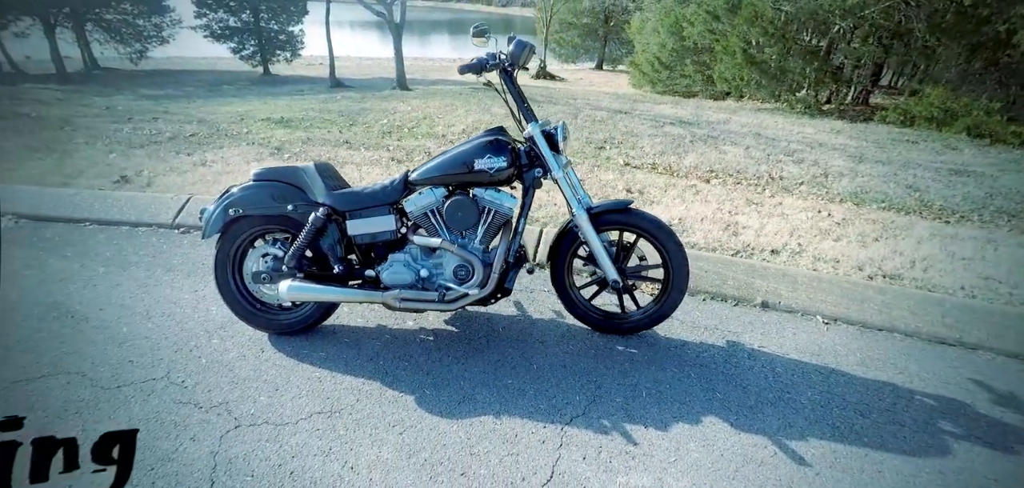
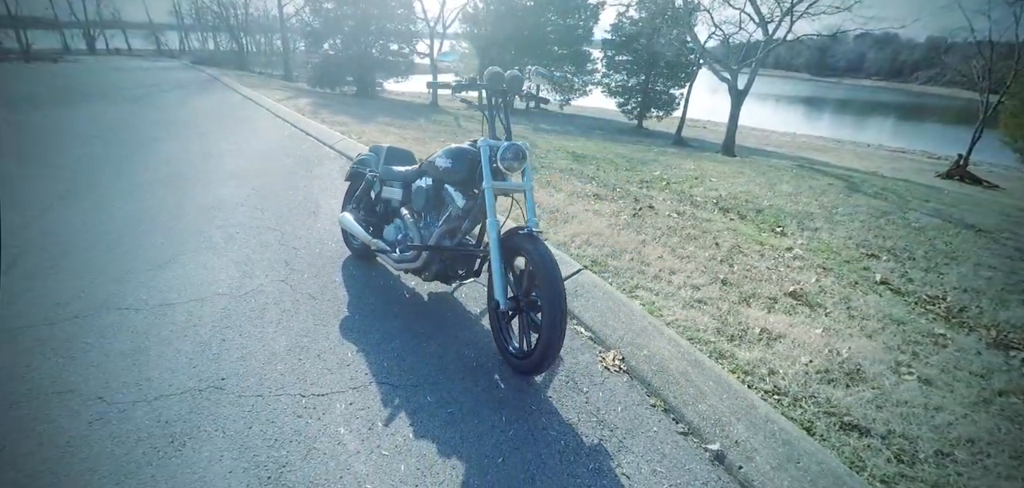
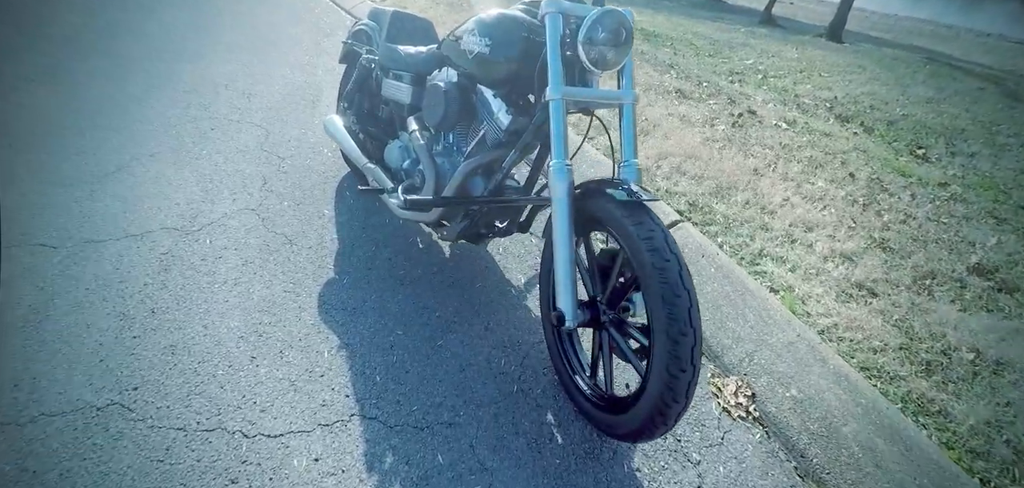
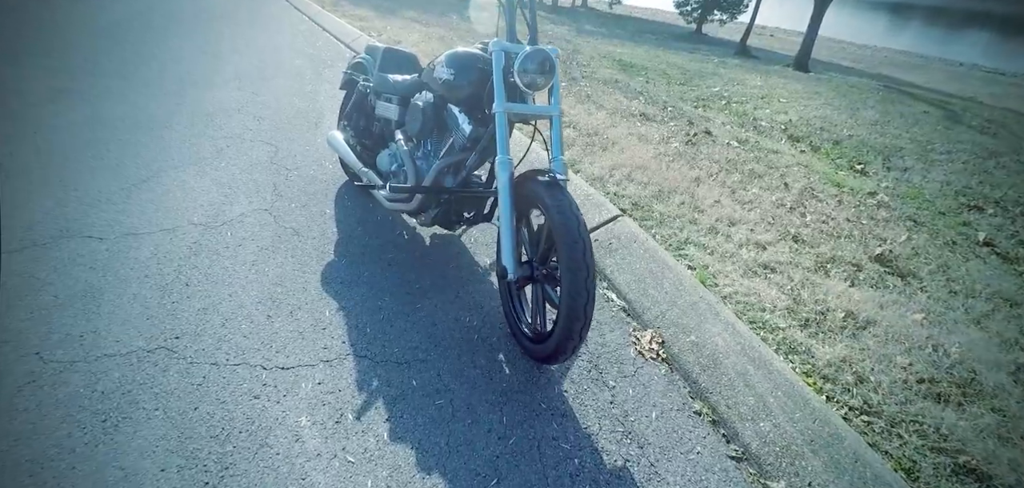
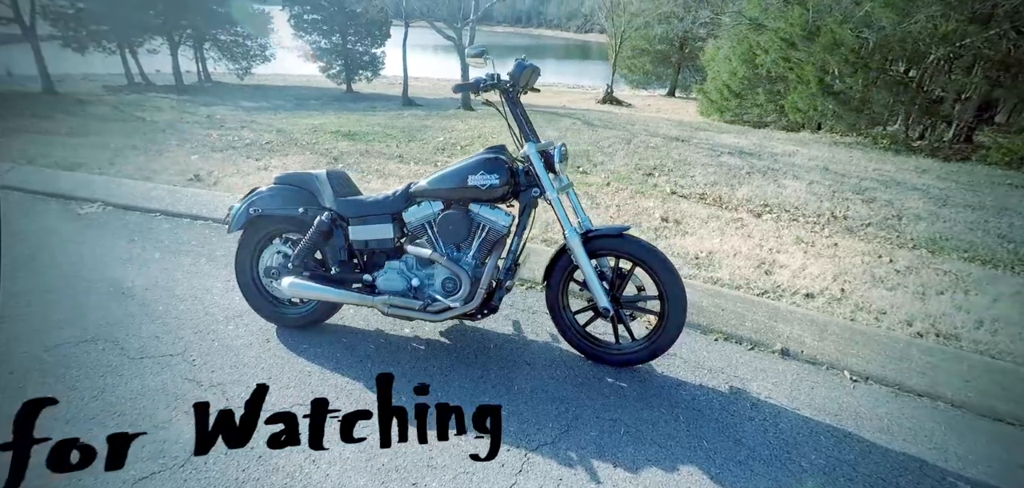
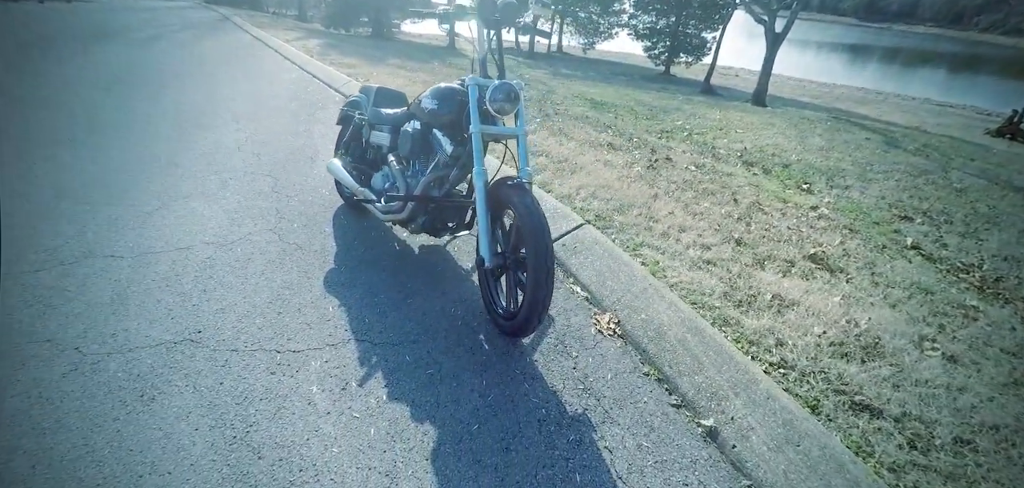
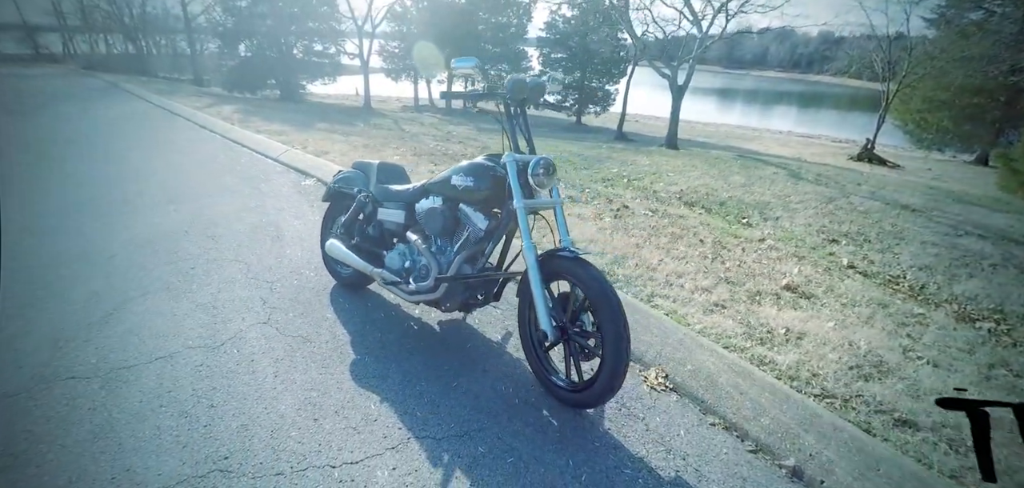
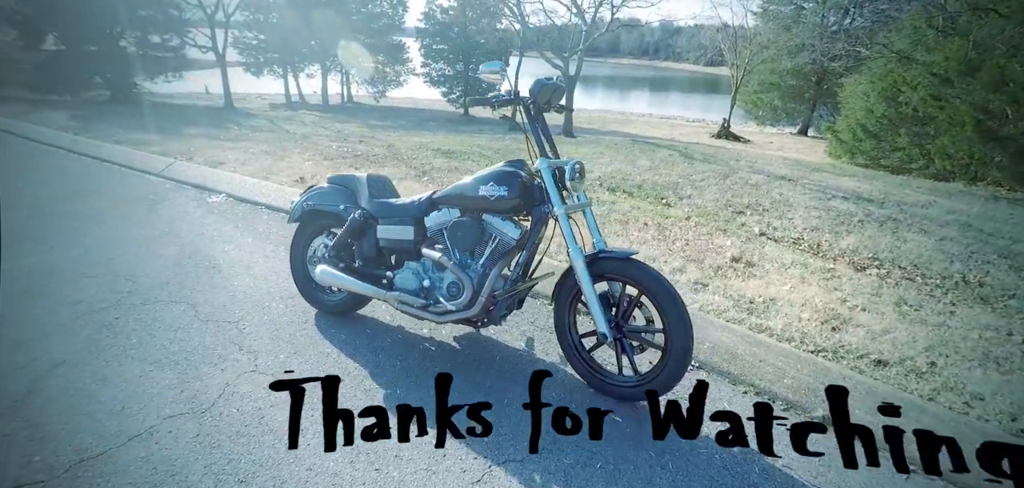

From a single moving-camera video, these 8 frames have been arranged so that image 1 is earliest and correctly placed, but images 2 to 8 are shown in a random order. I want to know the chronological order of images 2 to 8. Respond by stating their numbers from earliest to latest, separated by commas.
5, 8, 7, 2, 6, 4, 3
